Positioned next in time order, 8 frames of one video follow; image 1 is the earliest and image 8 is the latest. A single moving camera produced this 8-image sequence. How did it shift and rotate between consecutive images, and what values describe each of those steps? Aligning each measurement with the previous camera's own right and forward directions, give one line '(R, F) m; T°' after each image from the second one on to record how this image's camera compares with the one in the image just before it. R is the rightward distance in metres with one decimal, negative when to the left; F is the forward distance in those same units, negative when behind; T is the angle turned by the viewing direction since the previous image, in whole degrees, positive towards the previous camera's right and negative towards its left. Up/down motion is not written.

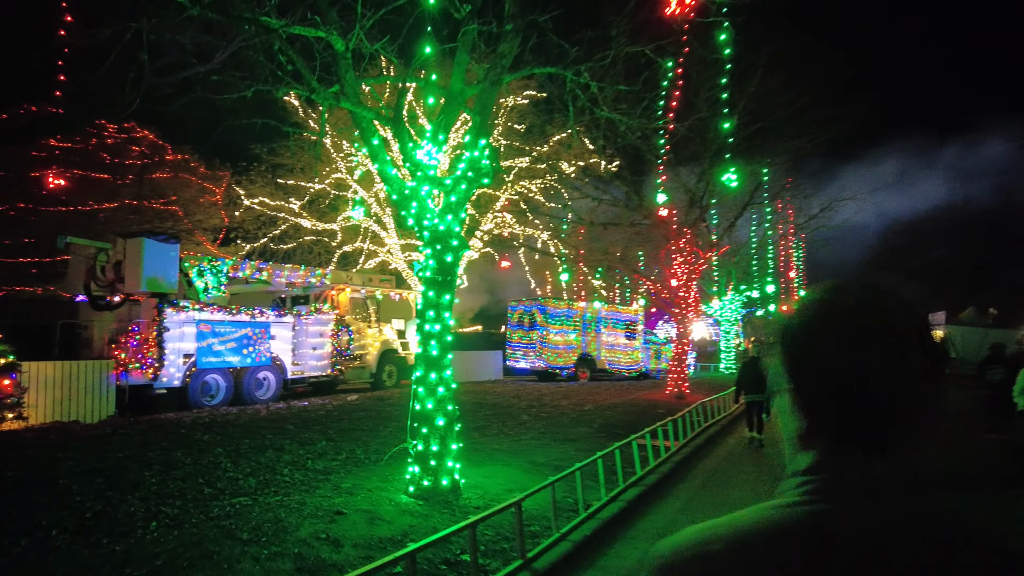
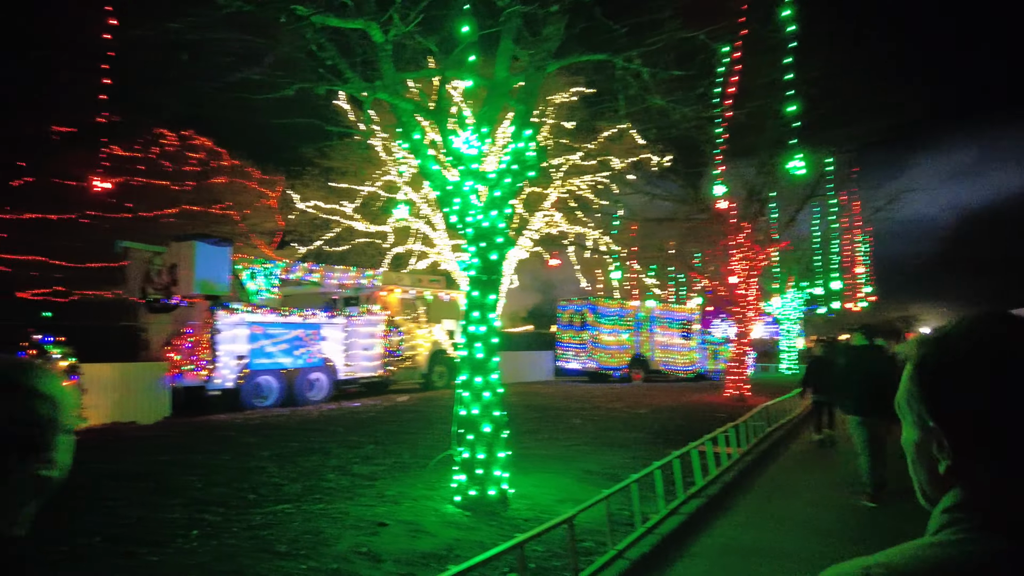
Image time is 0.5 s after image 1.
(0.0, +0.4) m; -4°
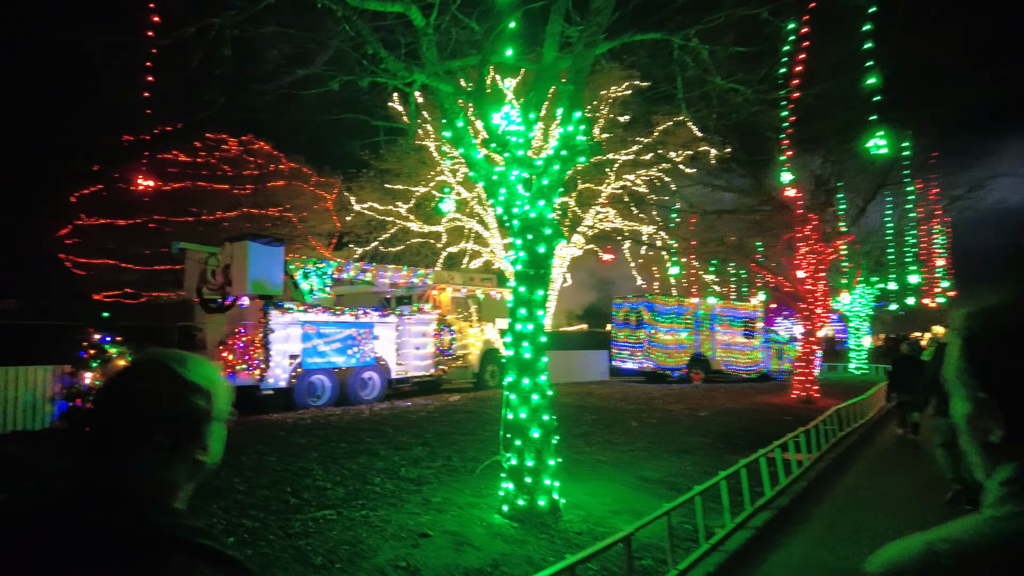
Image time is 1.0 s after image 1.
(0.0, +0.4) m; -5°
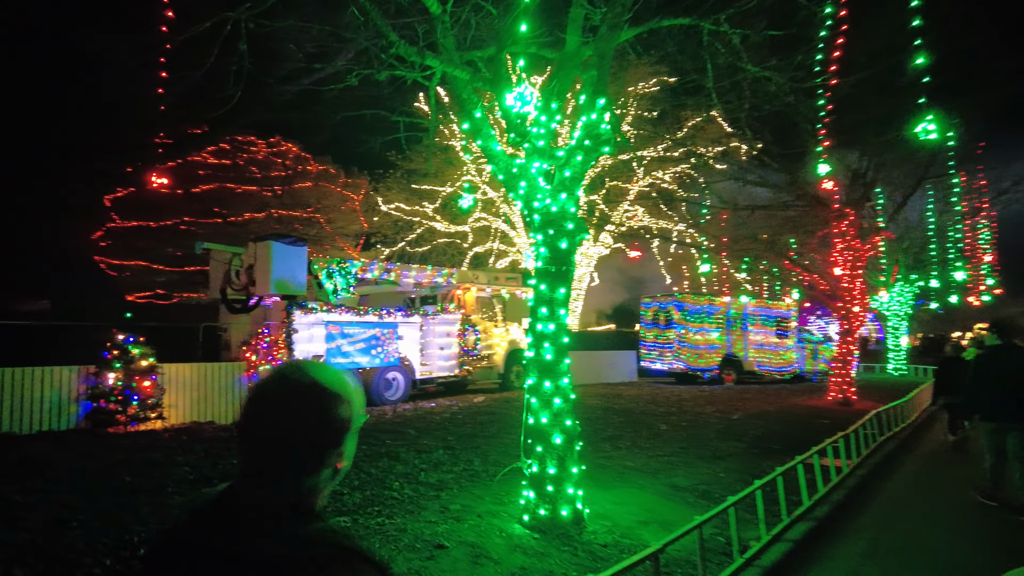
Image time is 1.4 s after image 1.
(+0.1, +0.3) m; -2°
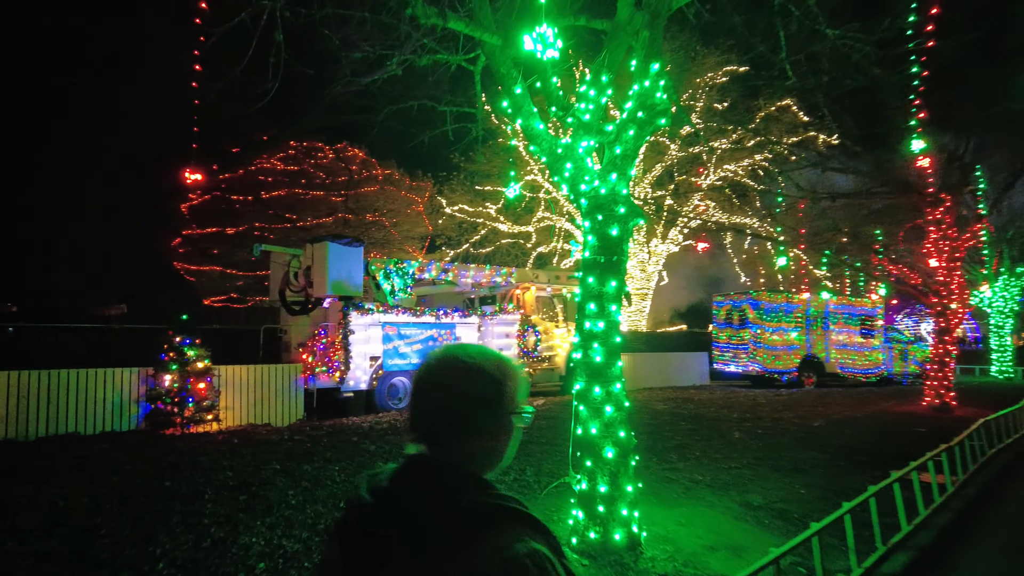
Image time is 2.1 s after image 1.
(+0.2, +0.6) m; -6°
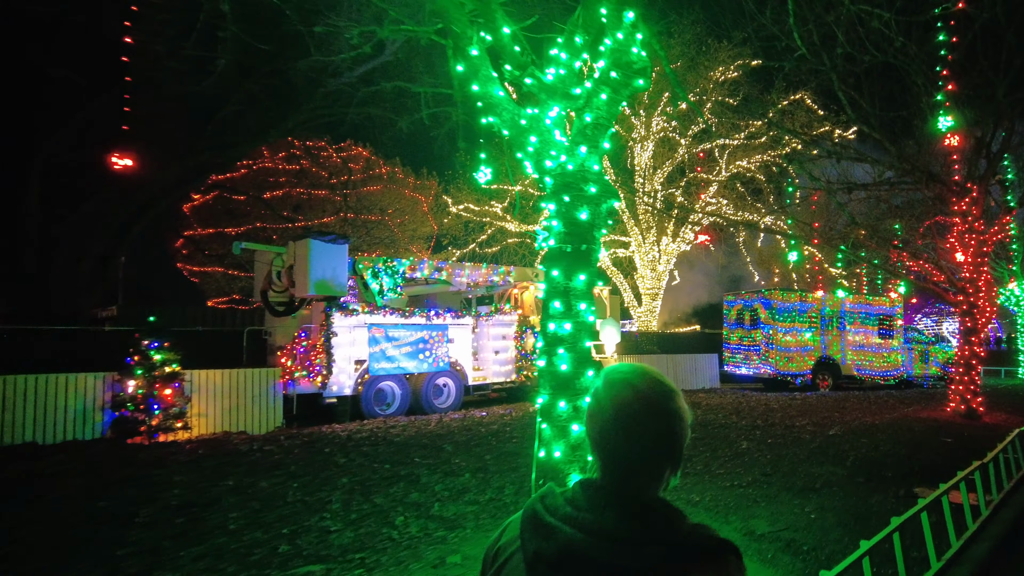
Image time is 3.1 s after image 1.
(+0.4, +0.8) m; -1°
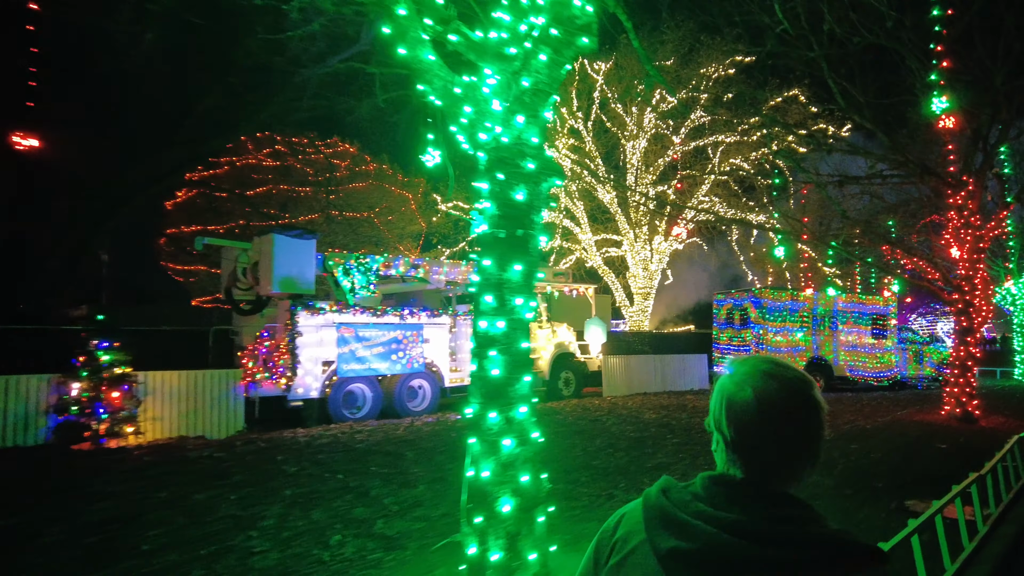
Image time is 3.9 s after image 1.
(+0.4, +0.5) m; 0°
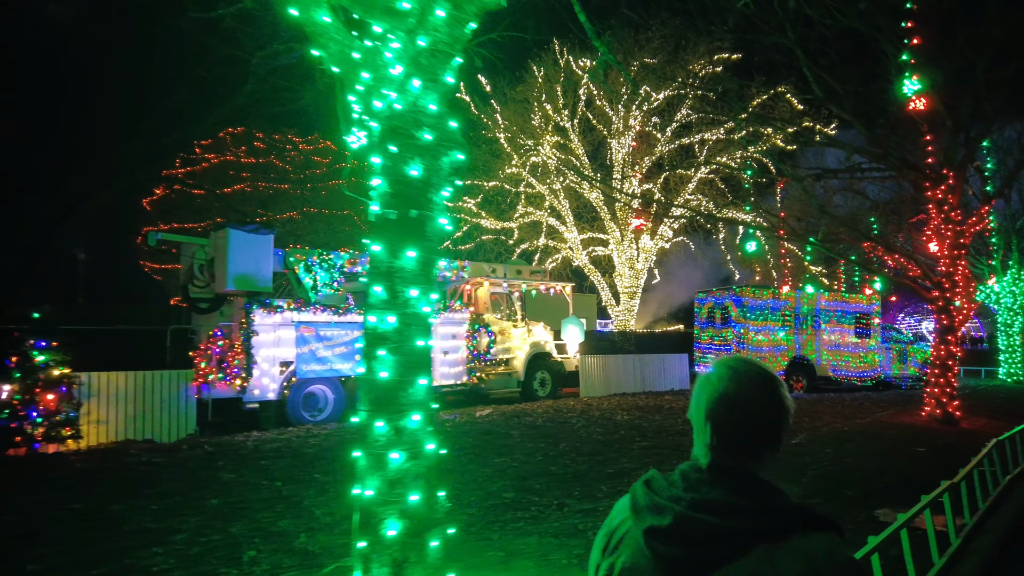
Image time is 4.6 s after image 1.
(+0.4, +0.4) m; +1°
